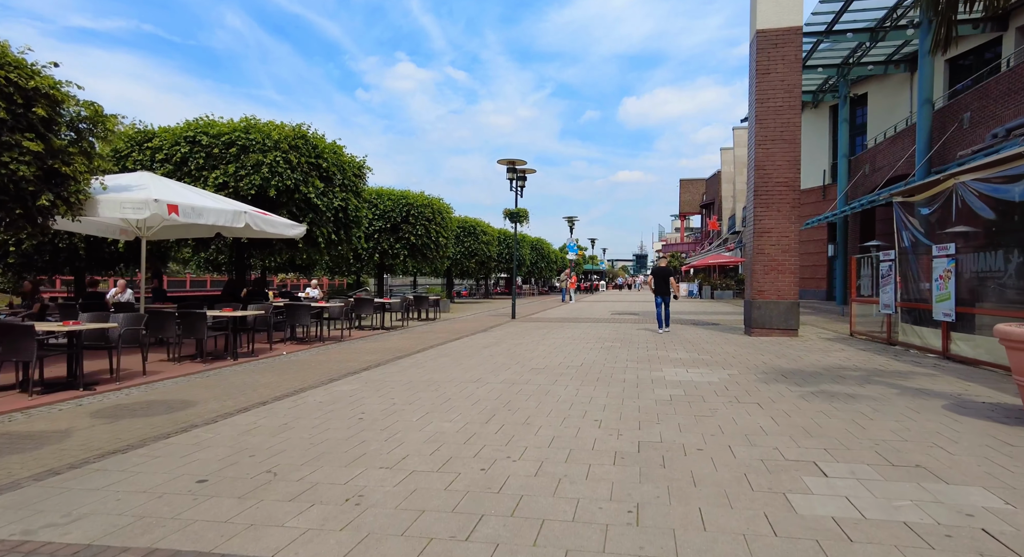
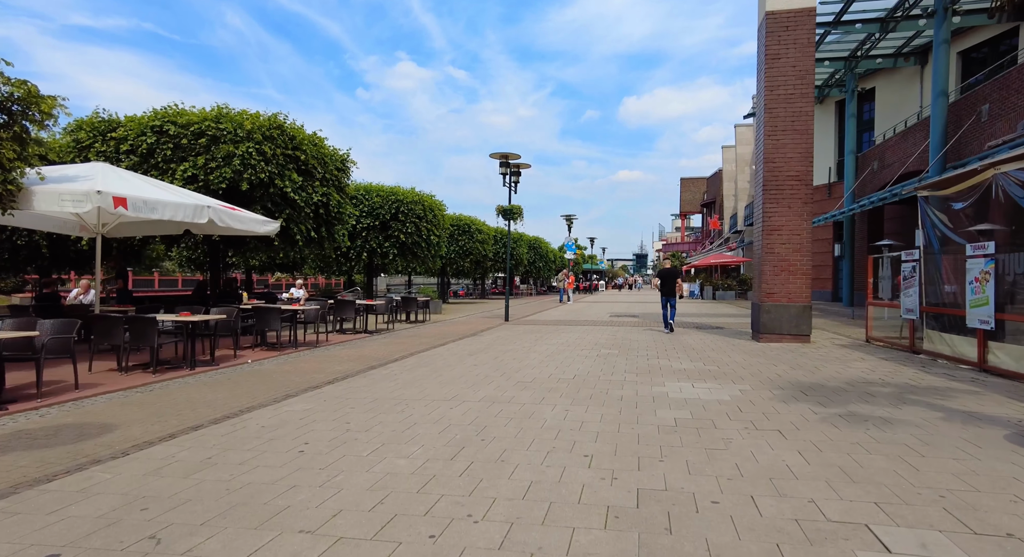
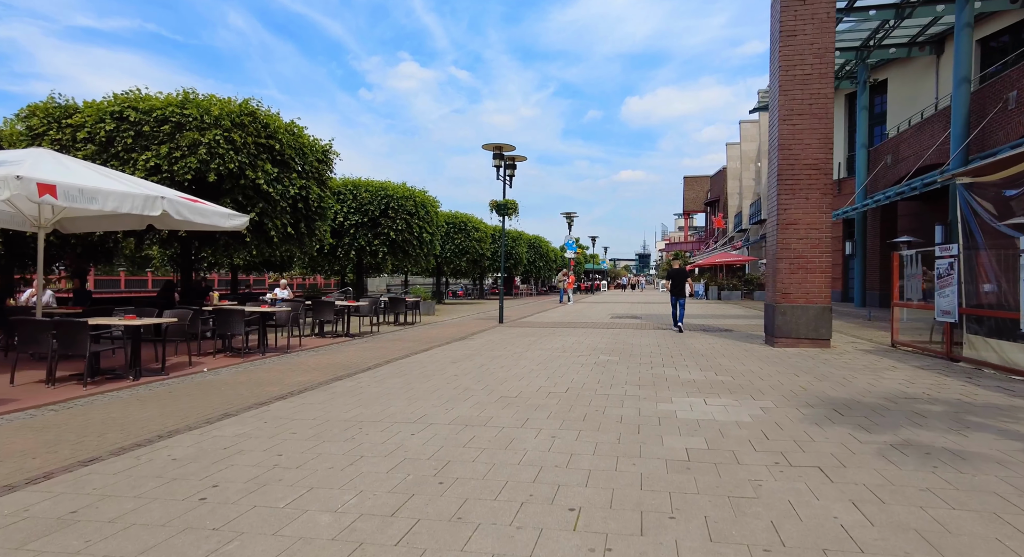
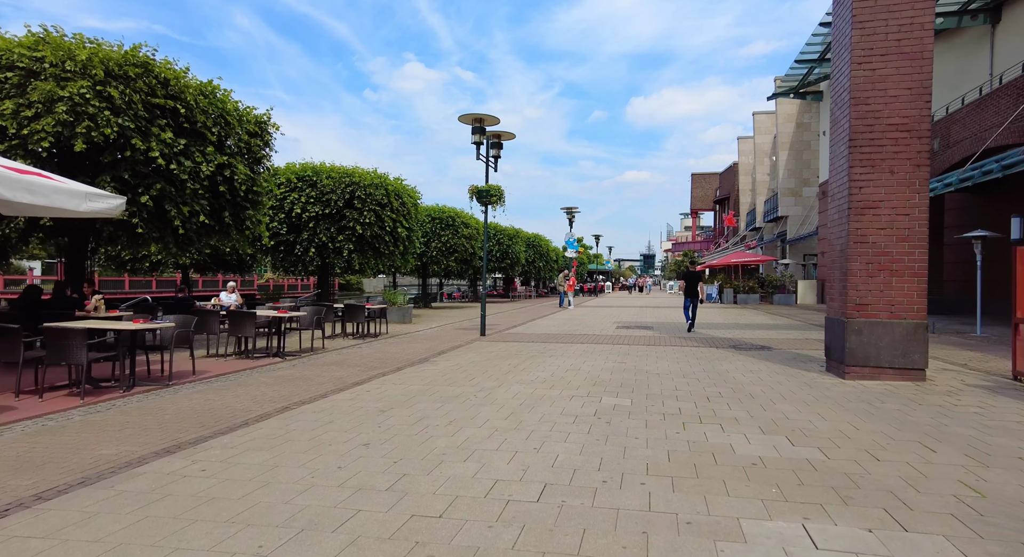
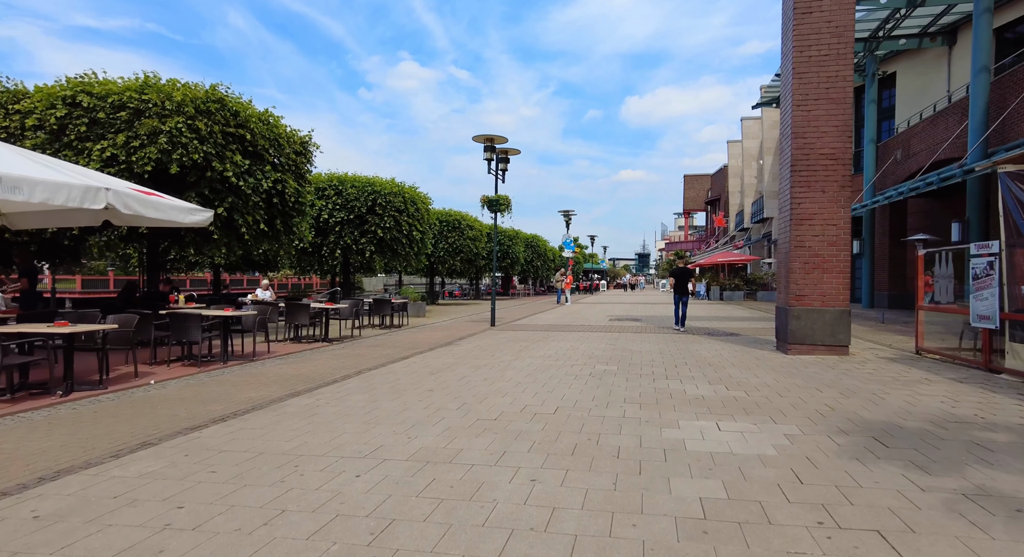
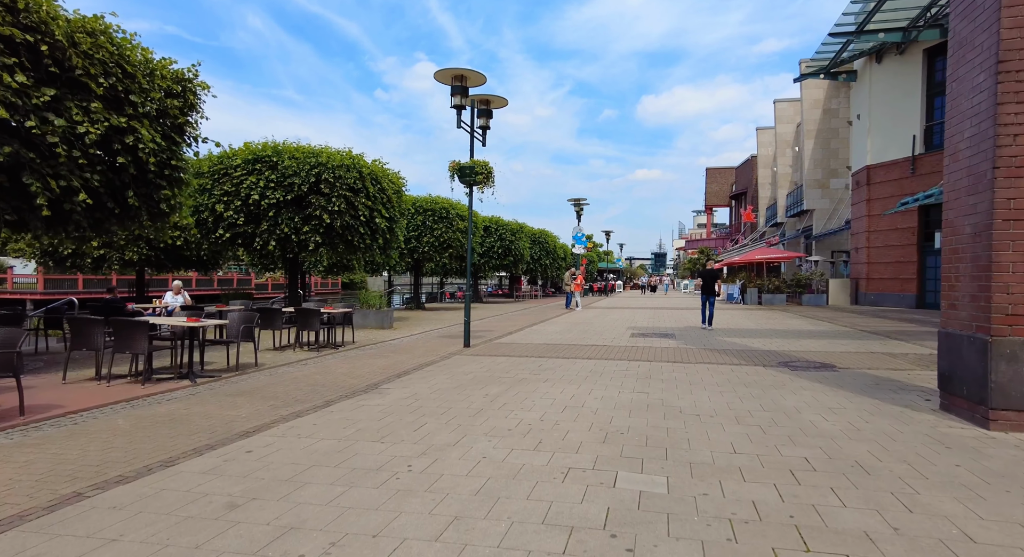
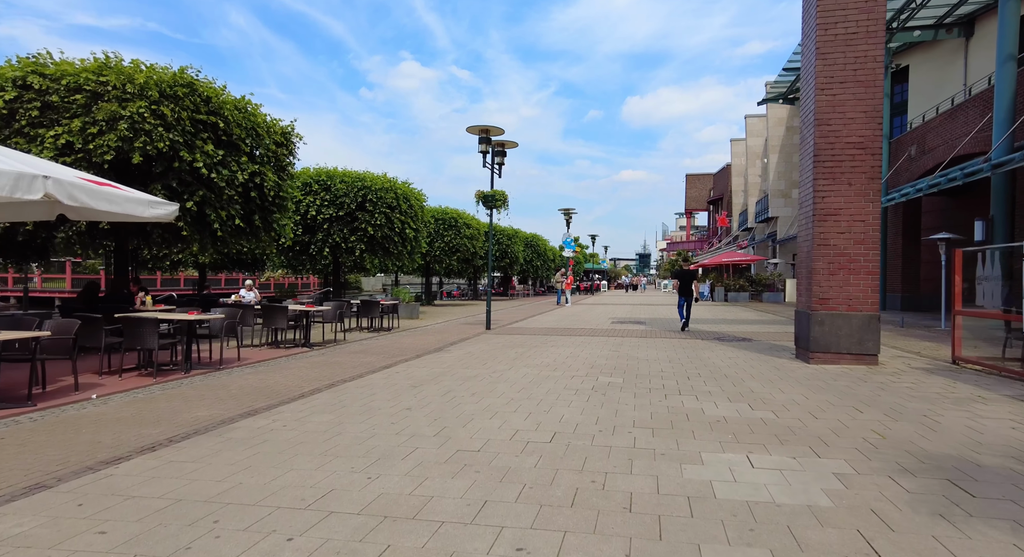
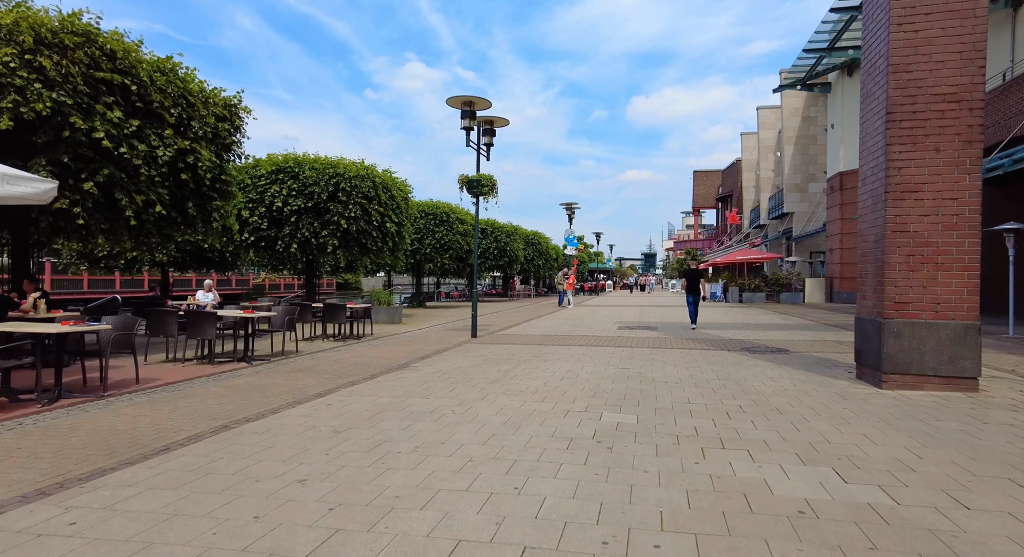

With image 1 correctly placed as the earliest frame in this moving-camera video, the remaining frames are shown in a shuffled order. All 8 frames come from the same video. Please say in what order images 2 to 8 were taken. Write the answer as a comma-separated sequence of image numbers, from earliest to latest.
2, 3, 5, 7, 4, 8, 6
